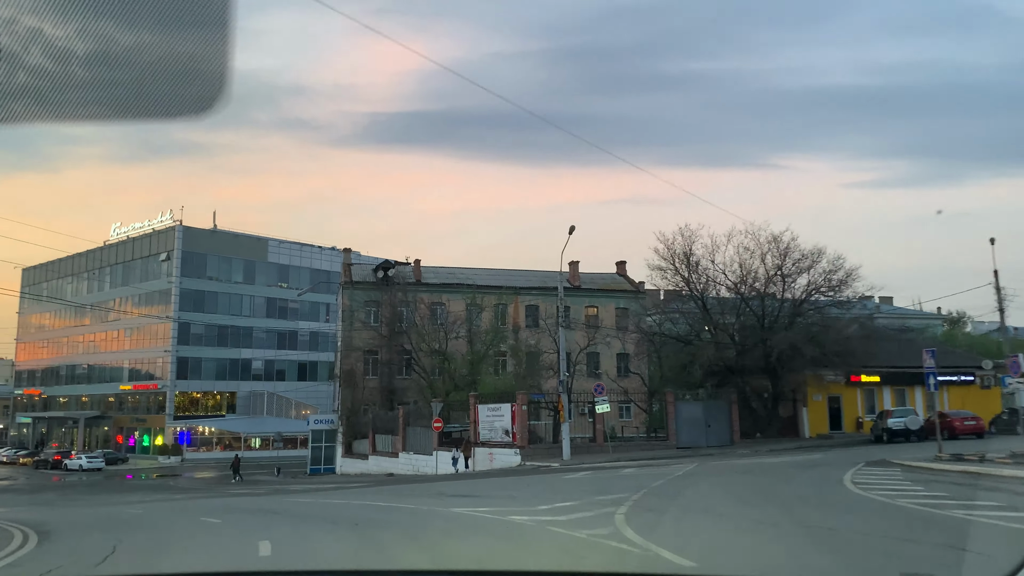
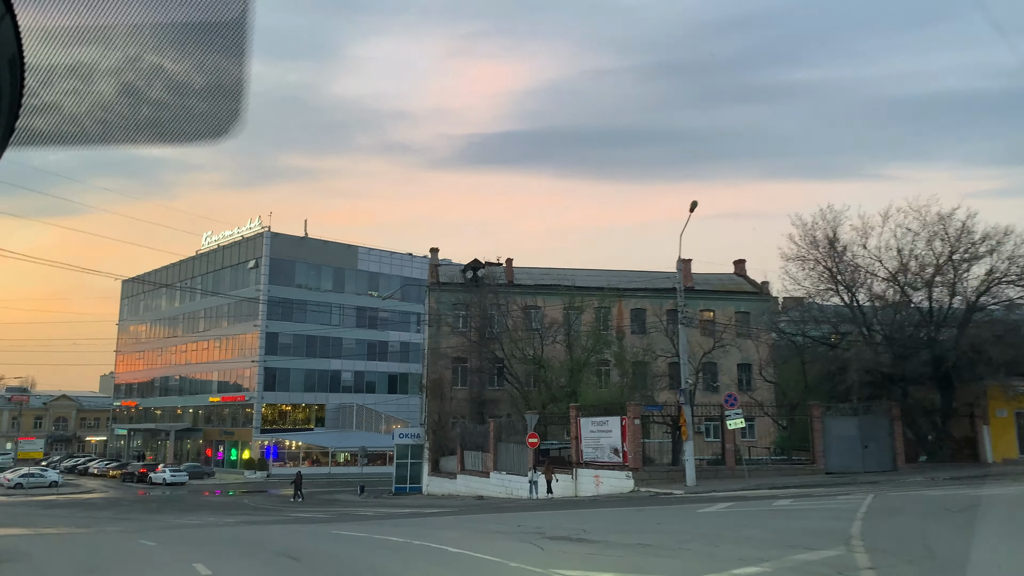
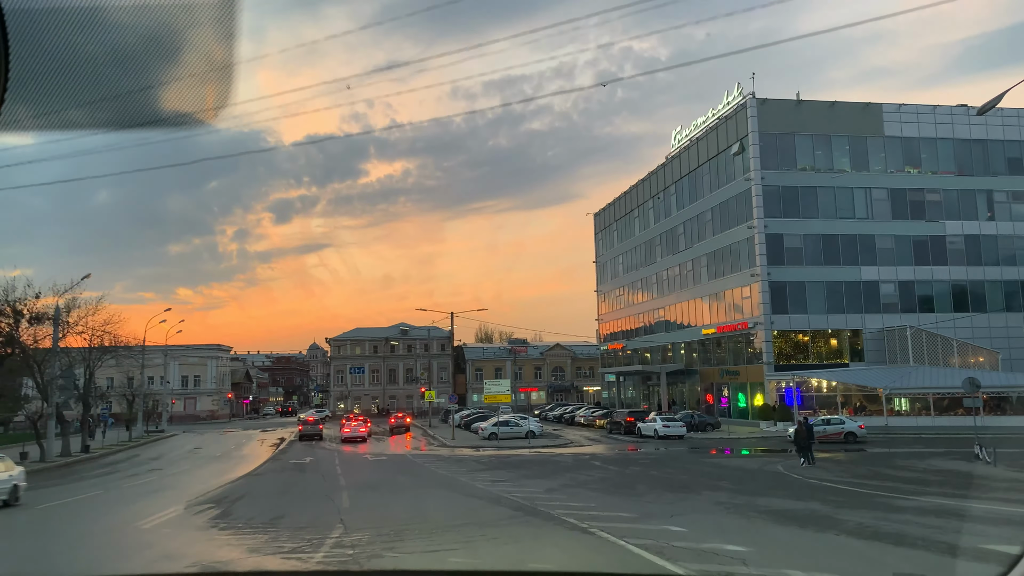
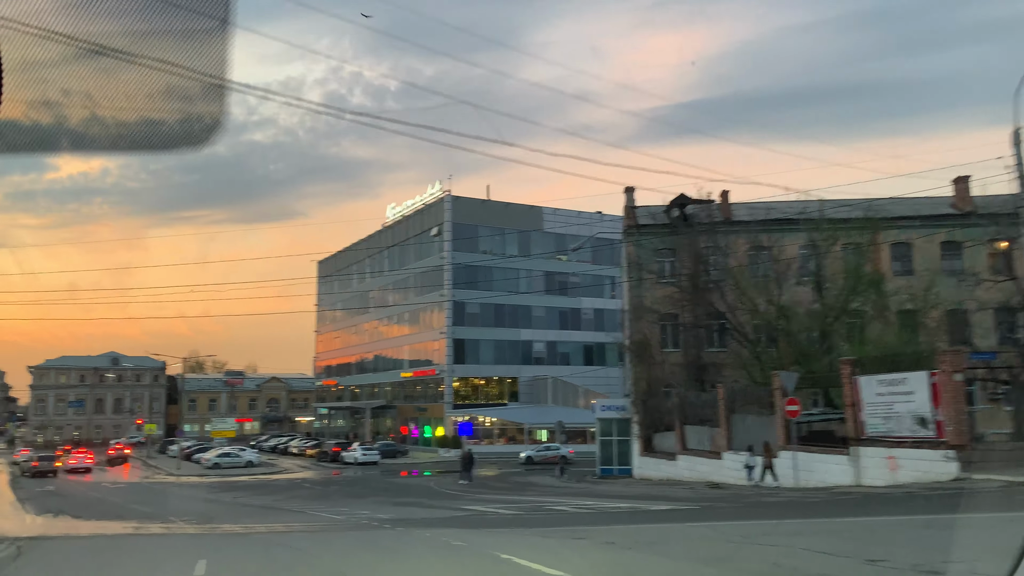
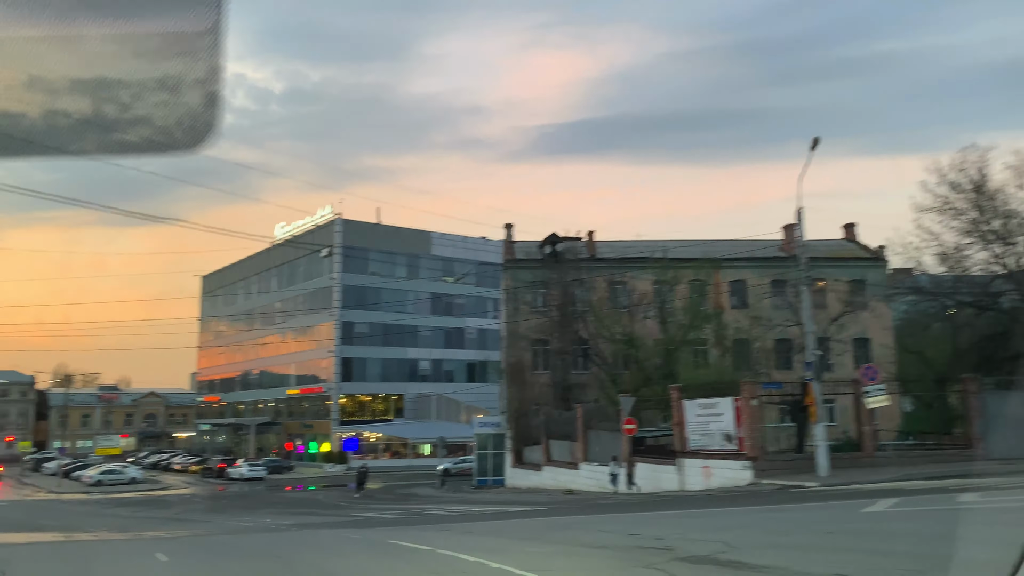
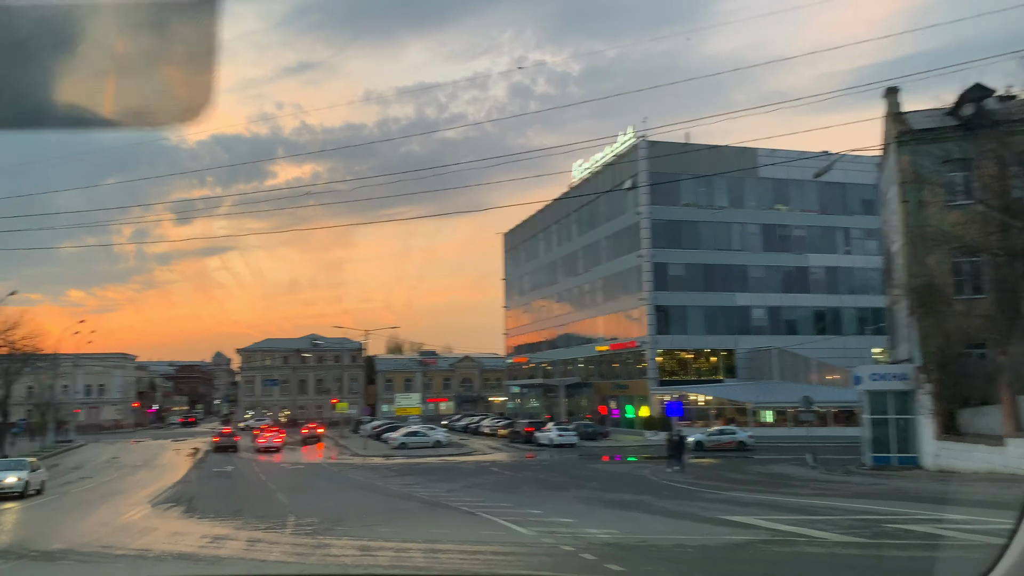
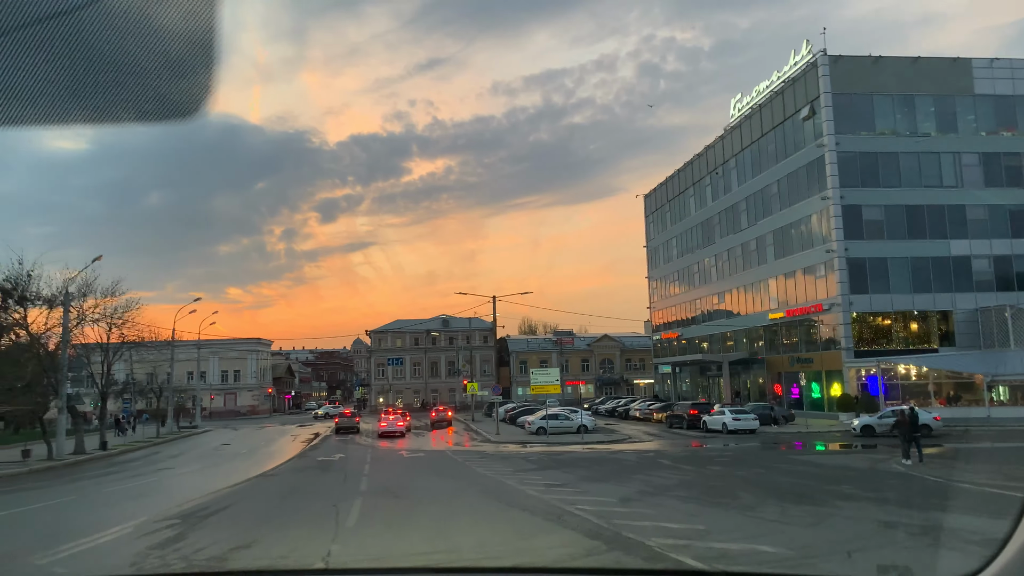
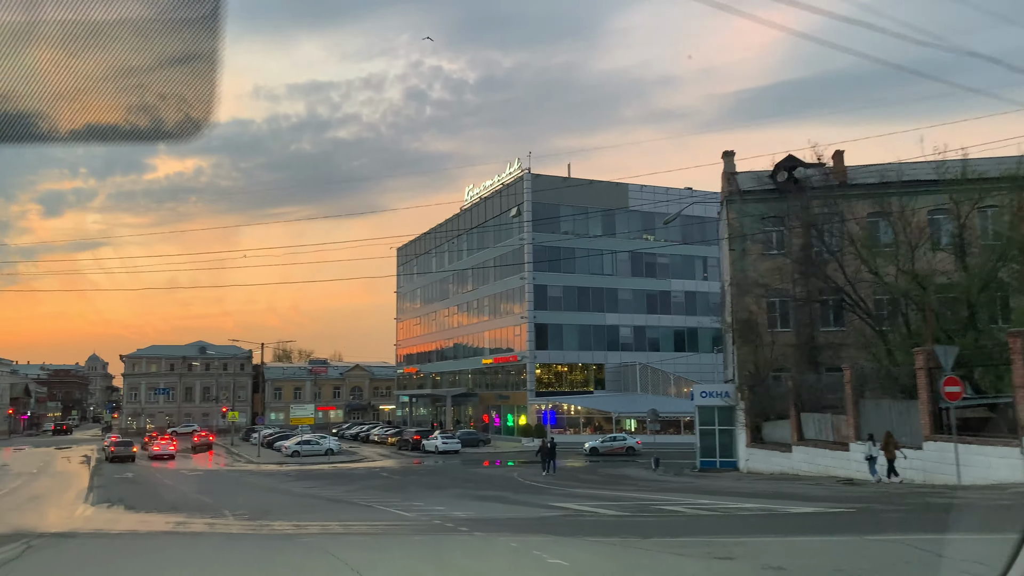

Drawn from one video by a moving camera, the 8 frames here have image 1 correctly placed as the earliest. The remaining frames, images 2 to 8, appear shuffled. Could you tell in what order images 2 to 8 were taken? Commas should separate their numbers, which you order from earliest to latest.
2, 5, 4, 8, 6, 3, 7
